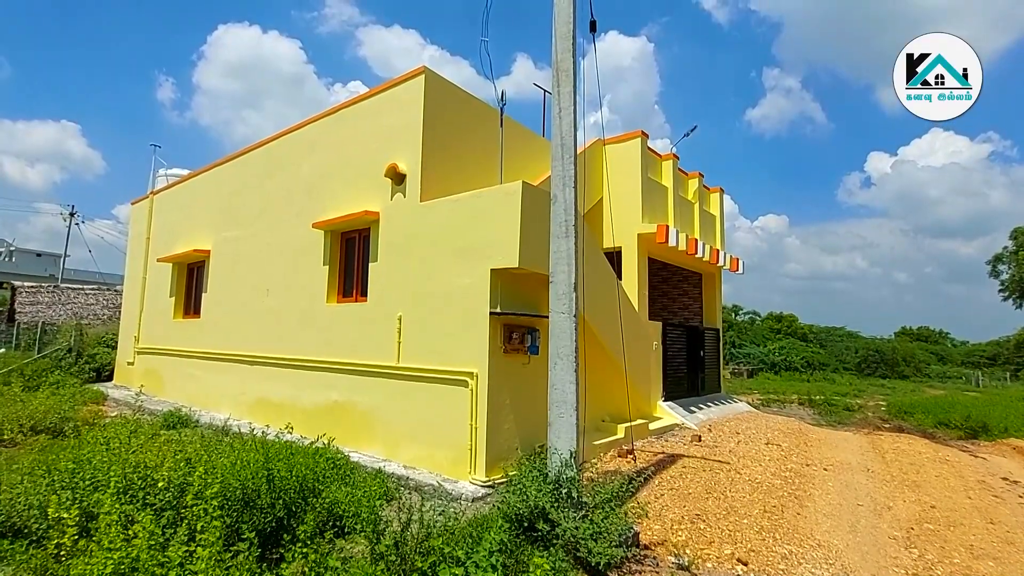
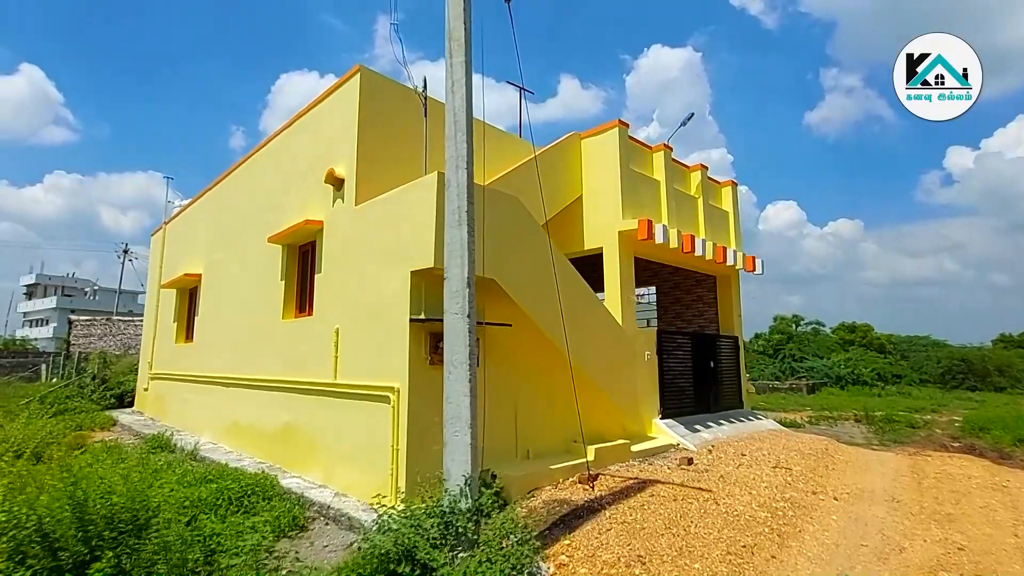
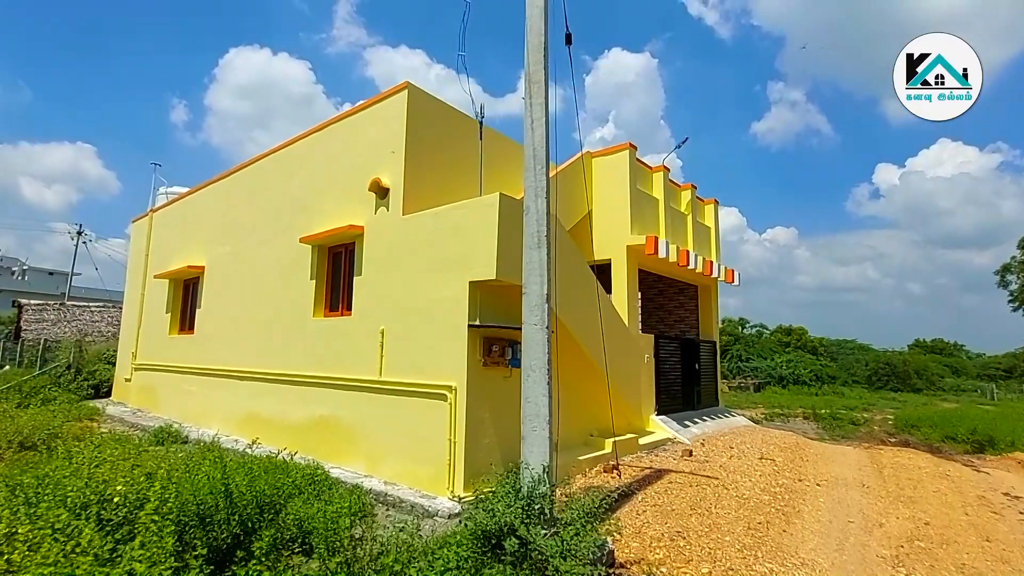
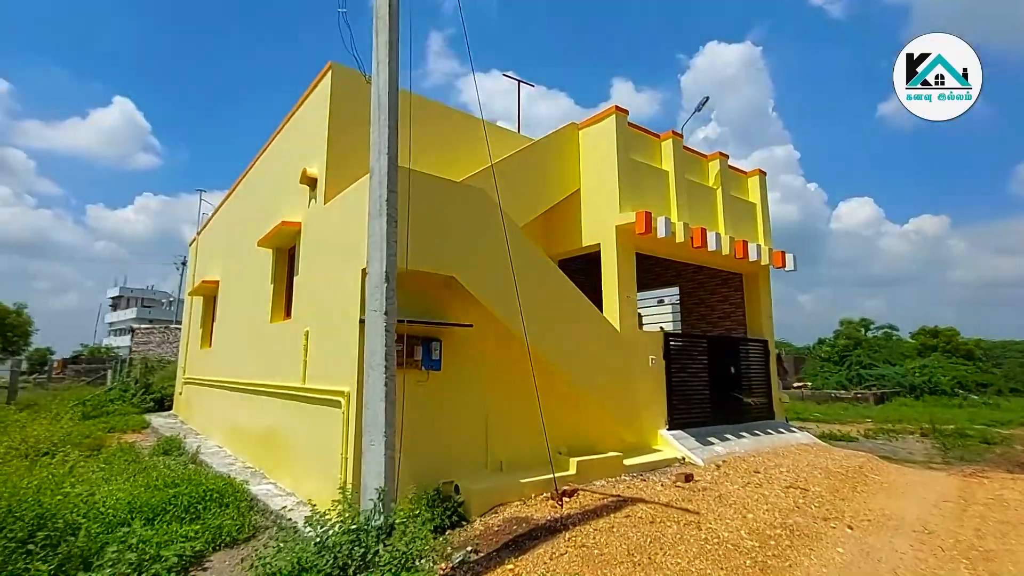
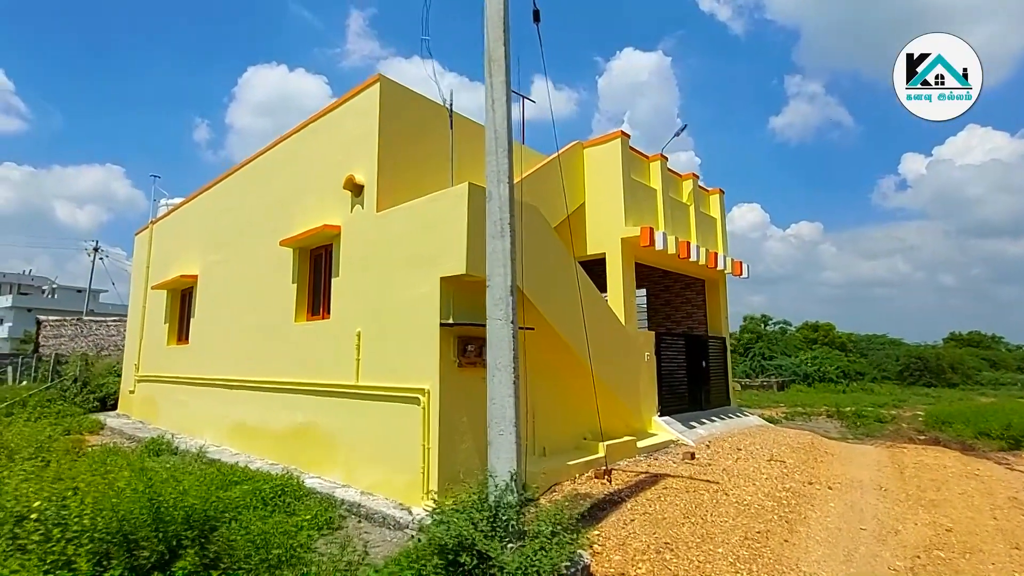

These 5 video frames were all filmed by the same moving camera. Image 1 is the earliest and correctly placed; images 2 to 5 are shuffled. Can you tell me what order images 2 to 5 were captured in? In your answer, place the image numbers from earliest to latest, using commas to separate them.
3, 5, 2, 4
